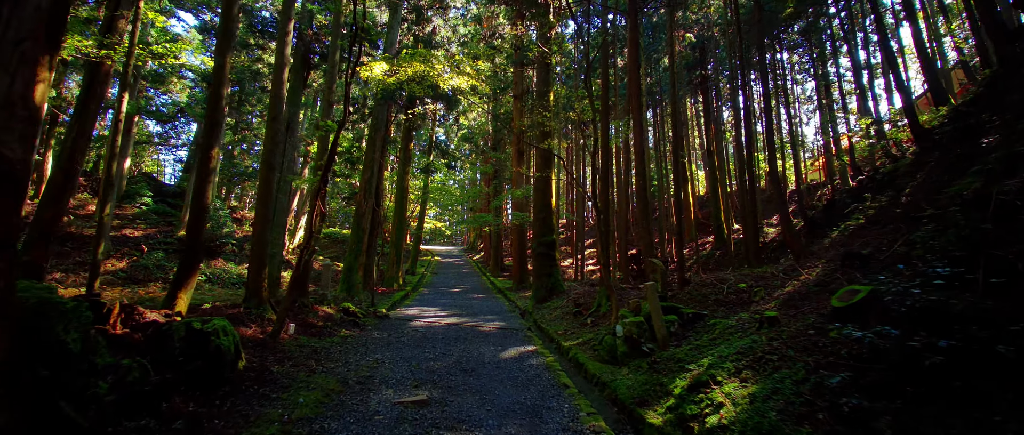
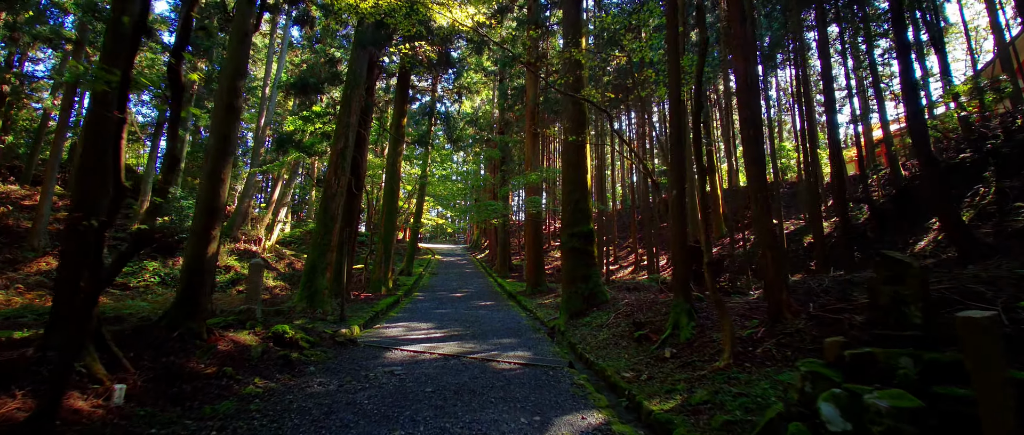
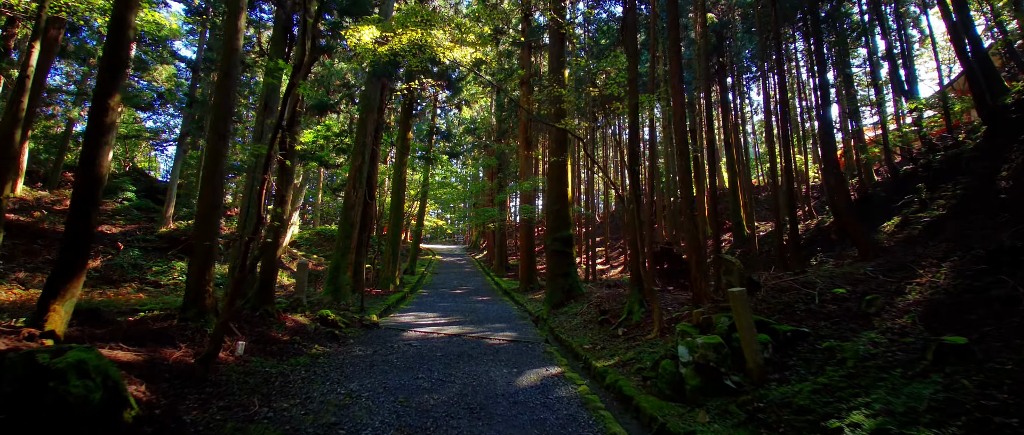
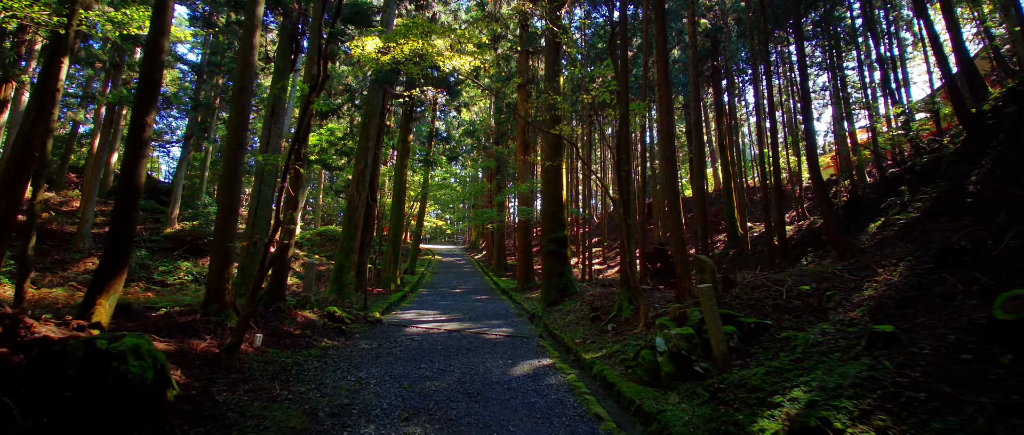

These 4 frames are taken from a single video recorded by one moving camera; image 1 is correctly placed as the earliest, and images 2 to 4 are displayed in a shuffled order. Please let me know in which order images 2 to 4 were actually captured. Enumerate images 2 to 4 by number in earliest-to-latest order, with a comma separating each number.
4, 3, 2
